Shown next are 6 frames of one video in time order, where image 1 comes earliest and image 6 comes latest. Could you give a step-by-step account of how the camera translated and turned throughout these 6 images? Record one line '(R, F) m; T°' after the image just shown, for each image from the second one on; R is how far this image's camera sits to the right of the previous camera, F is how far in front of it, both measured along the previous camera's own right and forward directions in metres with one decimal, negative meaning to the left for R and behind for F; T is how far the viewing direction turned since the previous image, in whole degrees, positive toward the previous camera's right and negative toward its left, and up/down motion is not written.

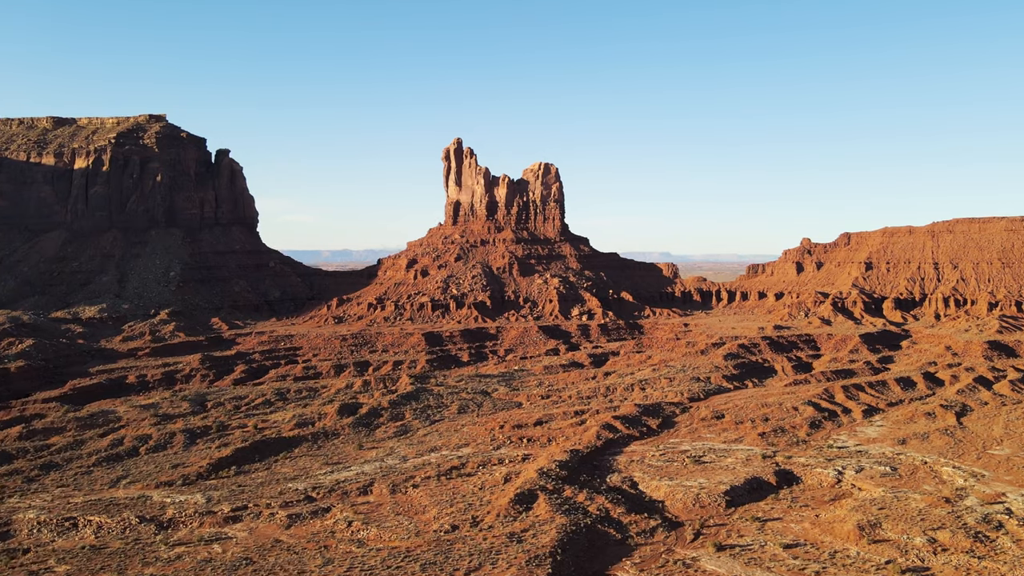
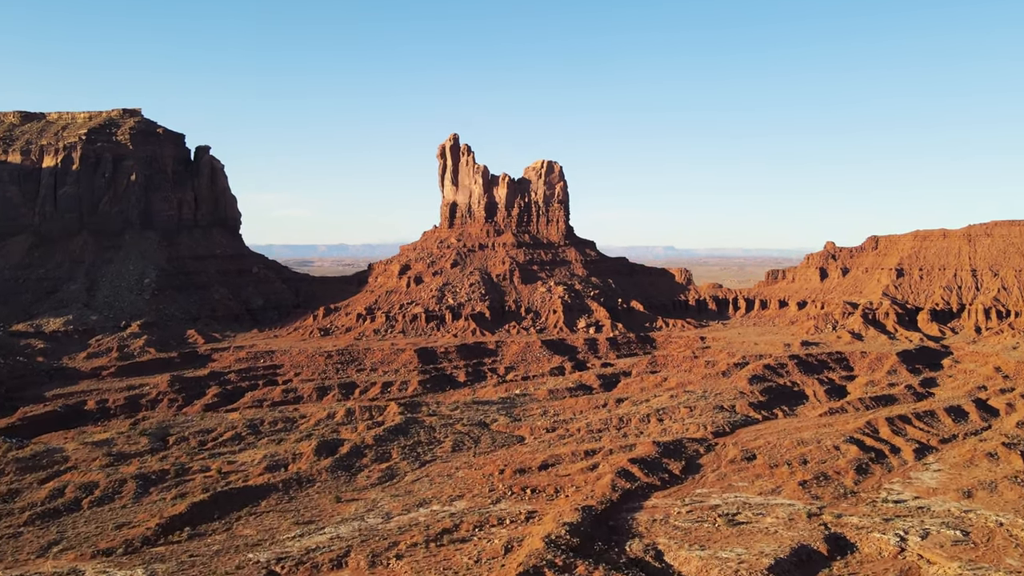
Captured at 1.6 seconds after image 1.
(0.0, +5.8) m; 0°
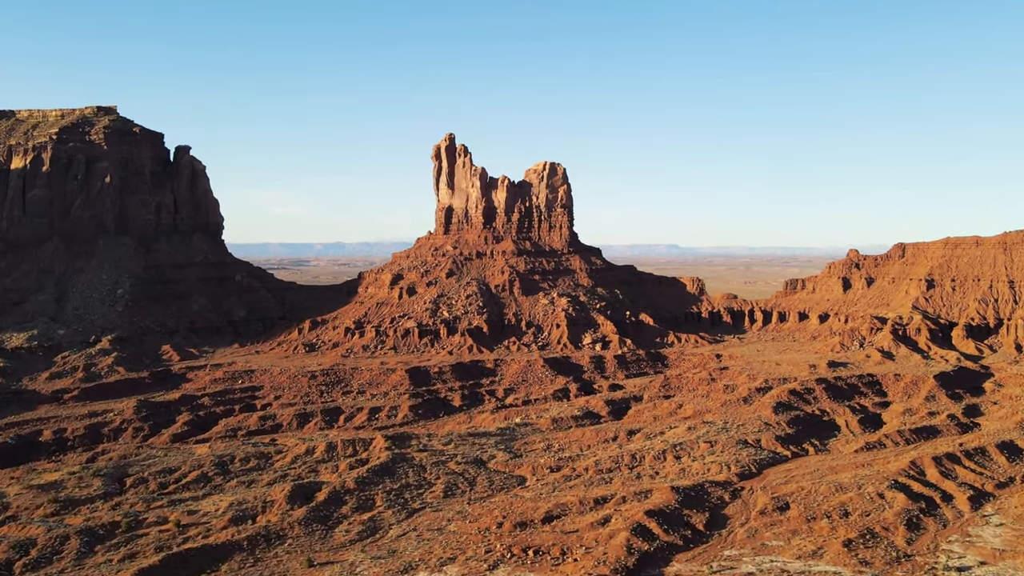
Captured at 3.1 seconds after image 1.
(0.0, +4.9) m; 0°
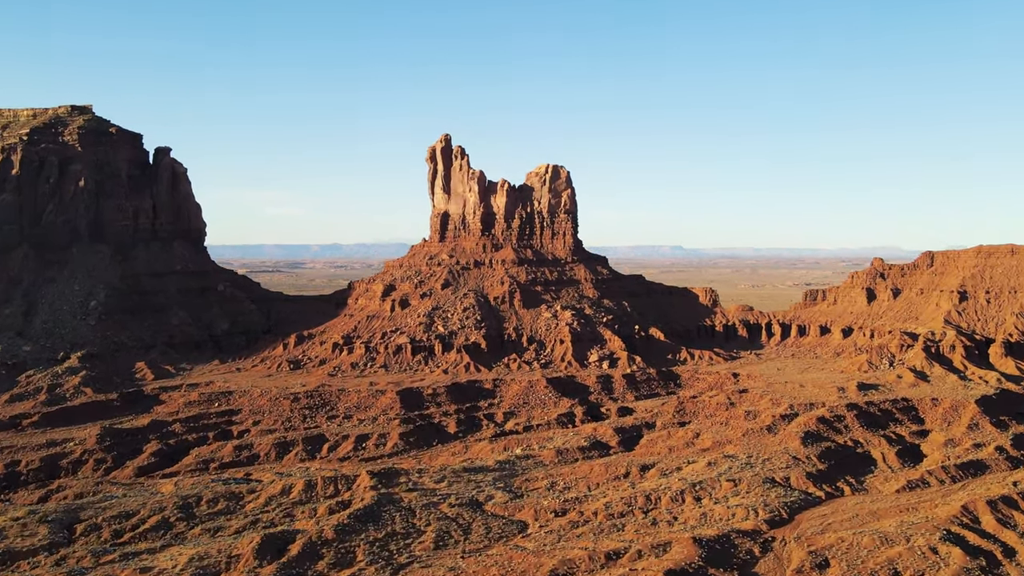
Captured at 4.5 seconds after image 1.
(+0.1, +4.5) m; 0°
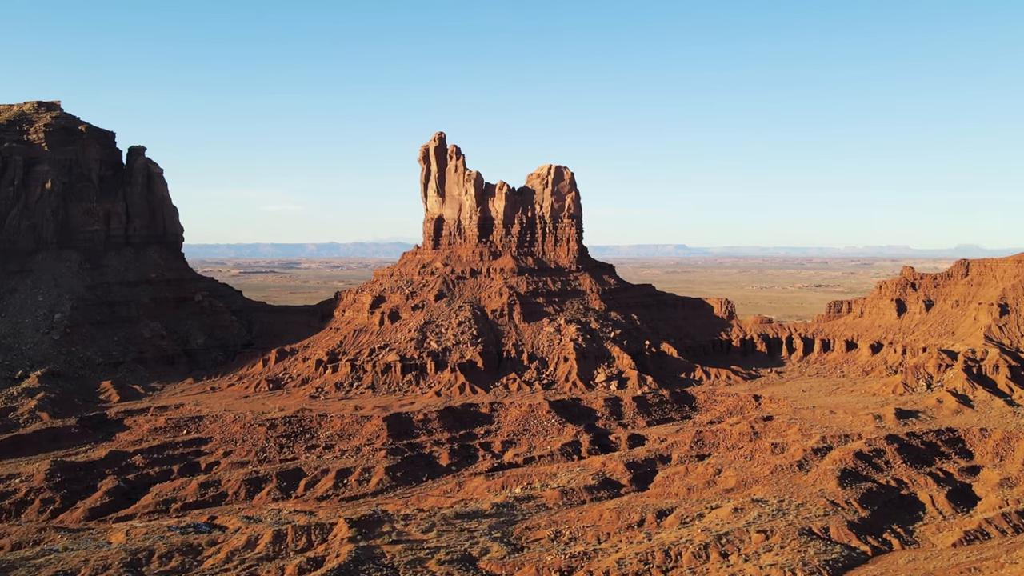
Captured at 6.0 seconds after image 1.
(+0.1, +4.9) m; 0°
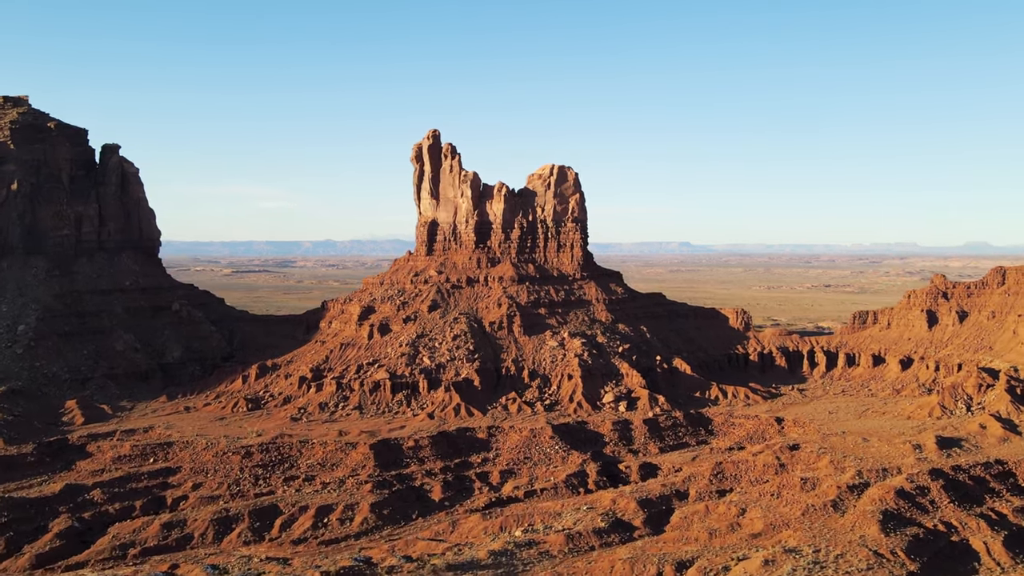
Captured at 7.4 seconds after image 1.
(0.0, +4.3) m; 0°
